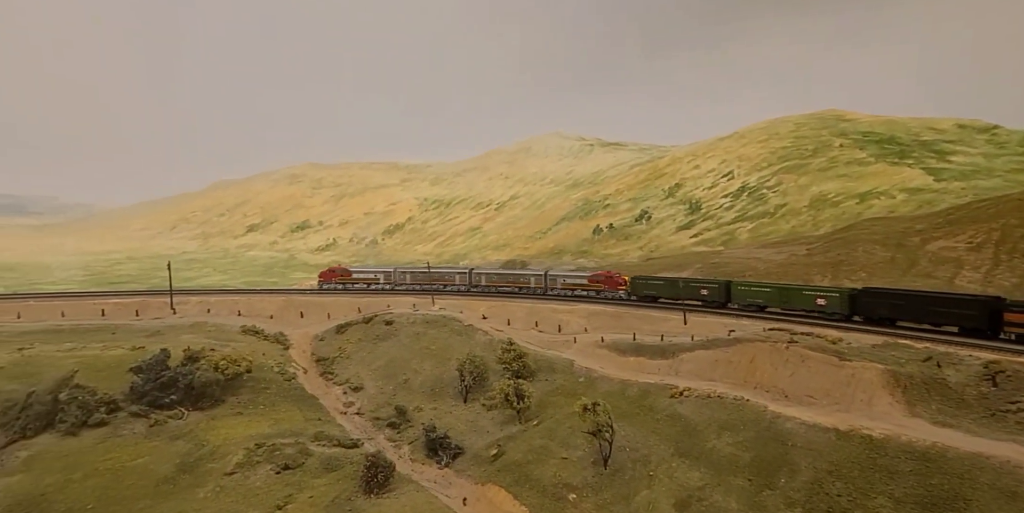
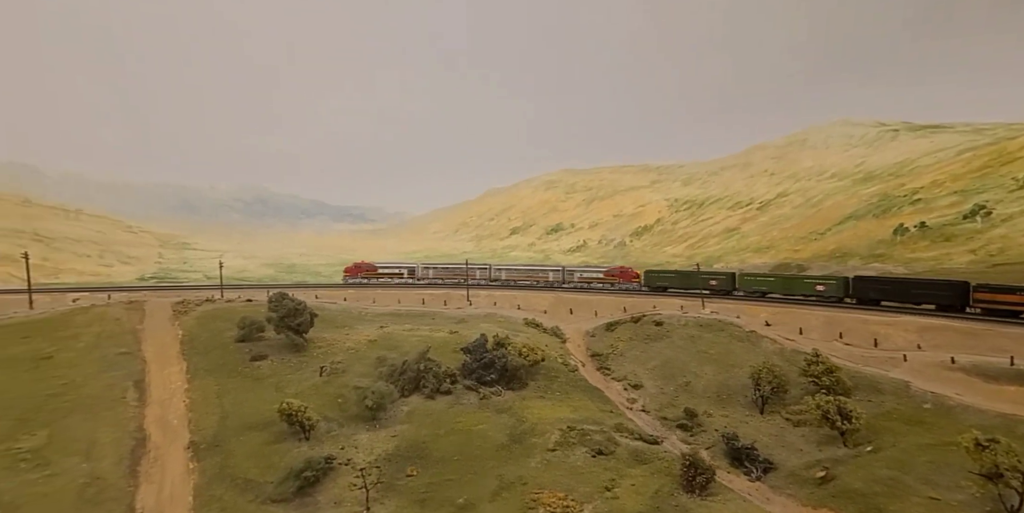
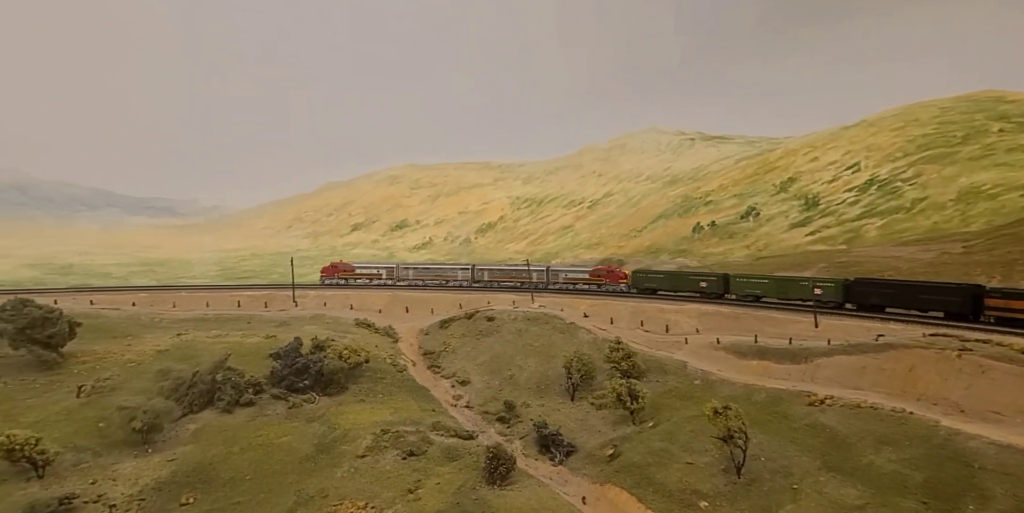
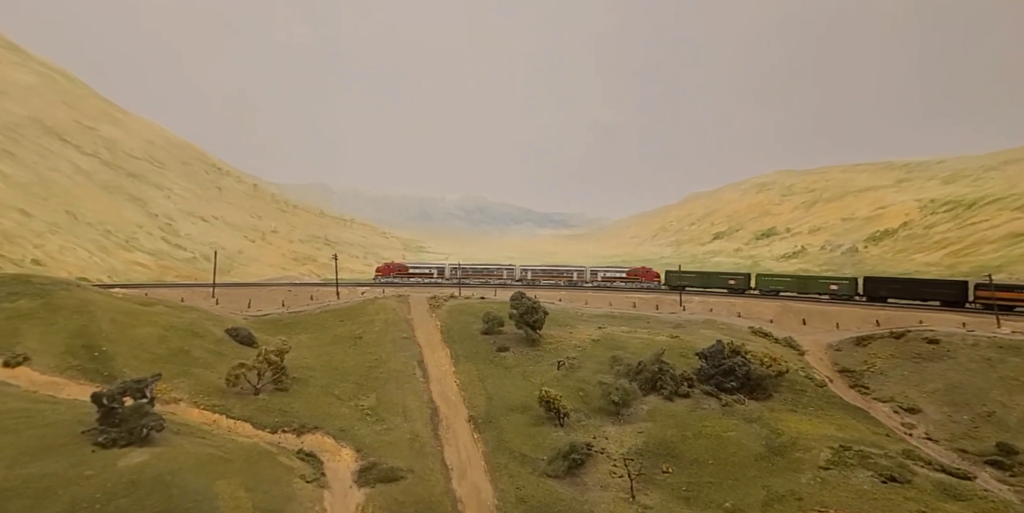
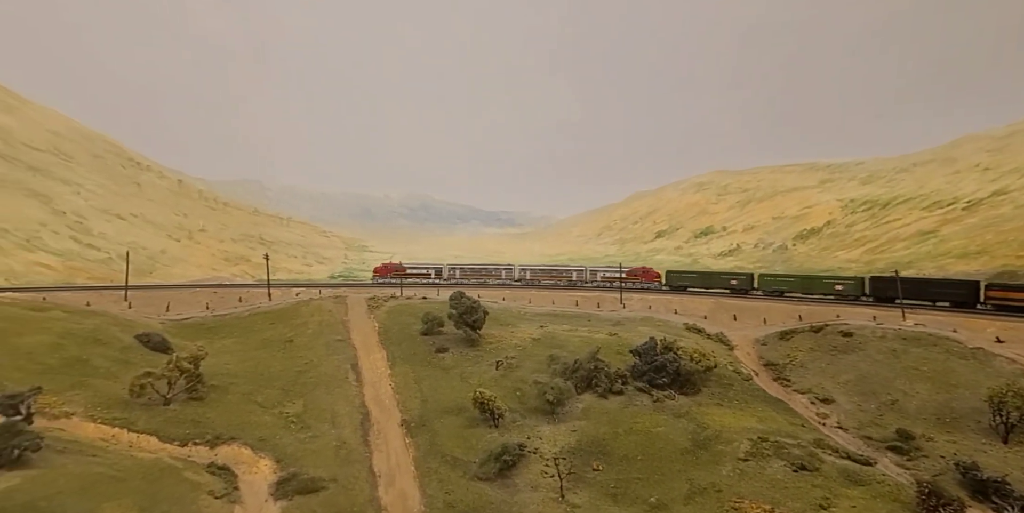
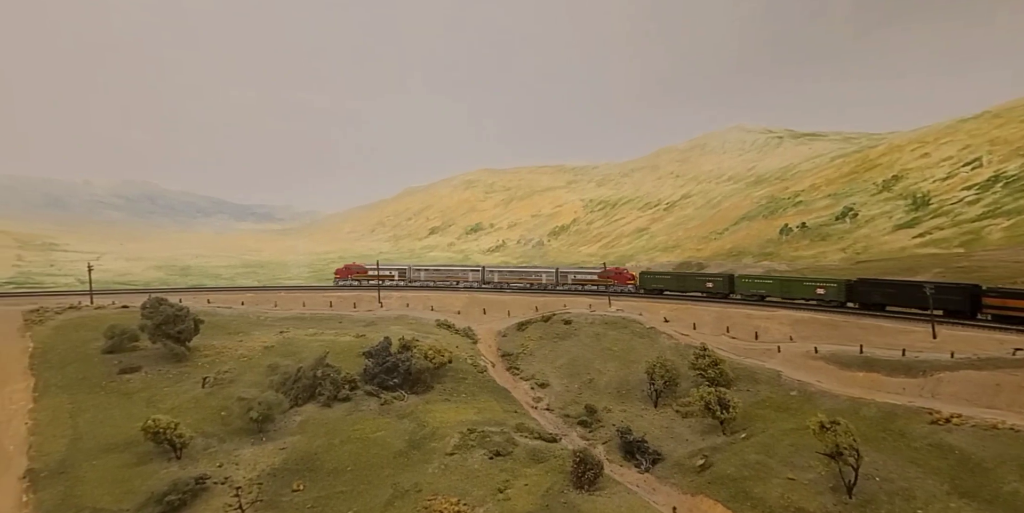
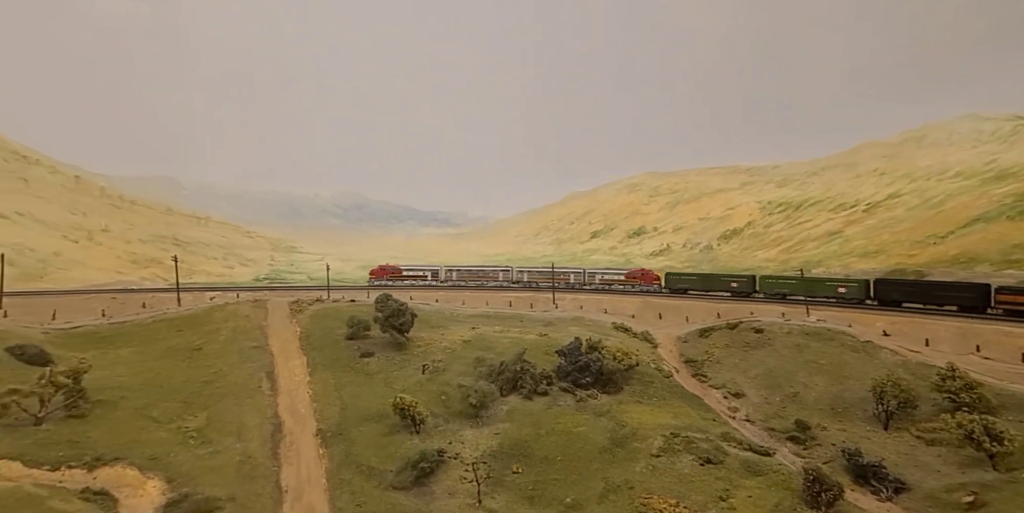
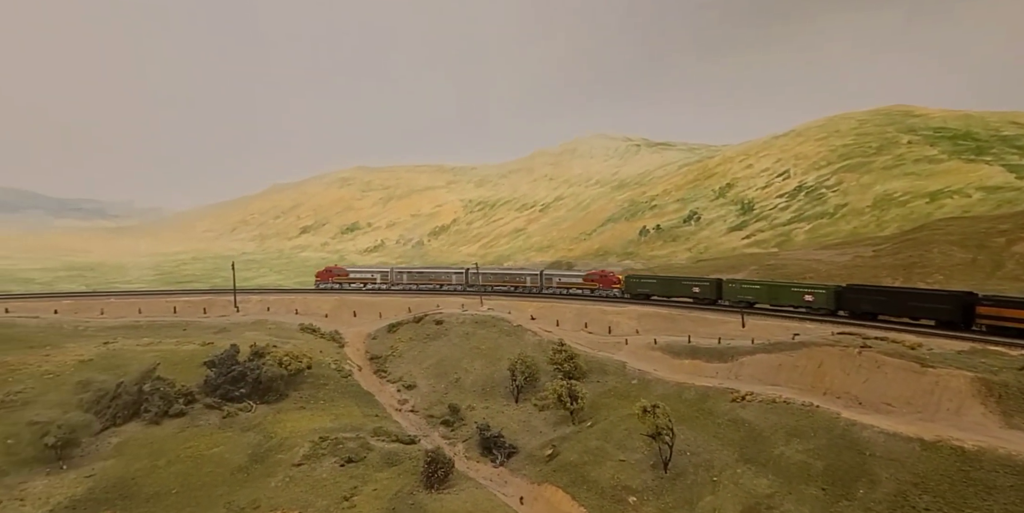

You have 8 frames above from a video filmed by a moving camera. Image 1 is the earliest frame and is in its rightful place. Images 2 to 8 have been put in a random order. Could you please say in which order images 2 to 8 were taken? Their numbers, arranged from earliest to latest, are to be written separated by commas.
8, 3, 6, 2, 7, 5, 4
